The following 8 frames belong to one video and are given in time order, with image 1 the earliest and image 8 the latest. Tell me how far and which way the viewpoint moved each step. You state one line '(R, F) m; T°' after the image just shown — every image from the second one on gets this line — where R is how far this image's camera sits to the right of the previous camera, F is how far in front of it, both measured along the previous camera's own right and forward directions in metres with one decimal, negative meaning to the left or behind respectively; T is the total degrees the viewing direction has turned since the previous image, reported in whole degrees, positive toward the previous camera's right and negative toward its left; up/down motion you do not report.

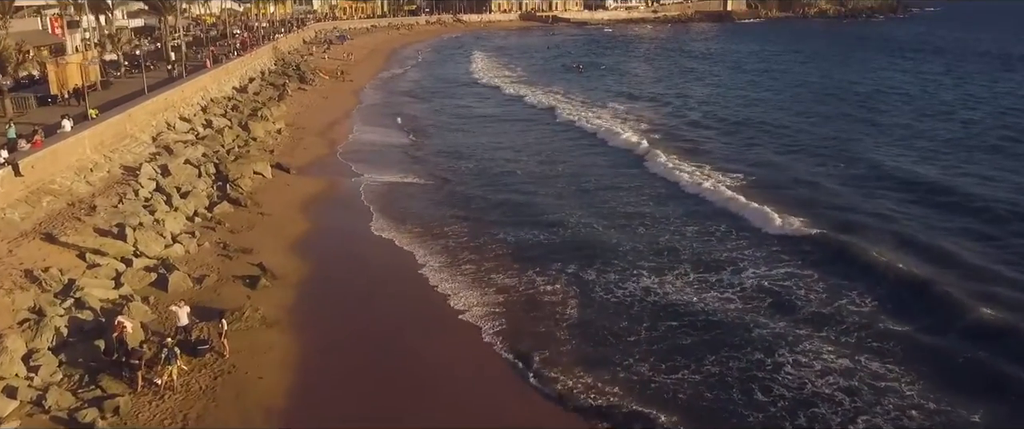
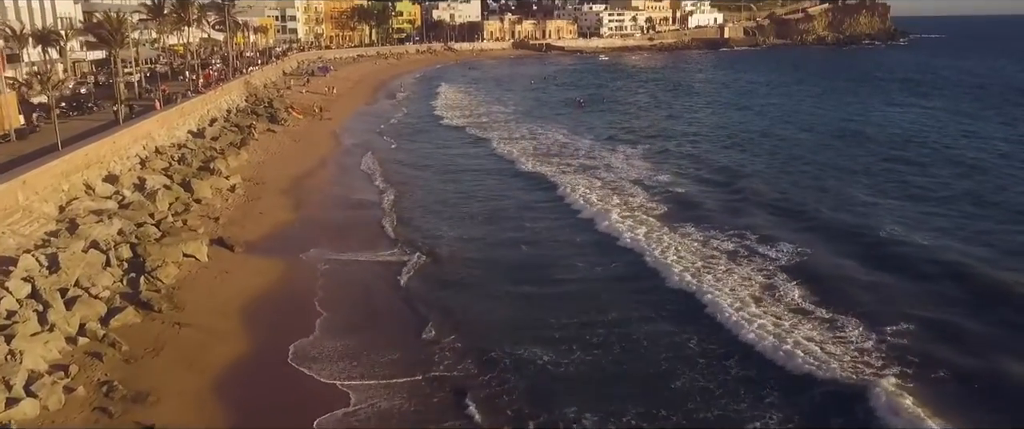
(-0.2, +4.7) m; +1°
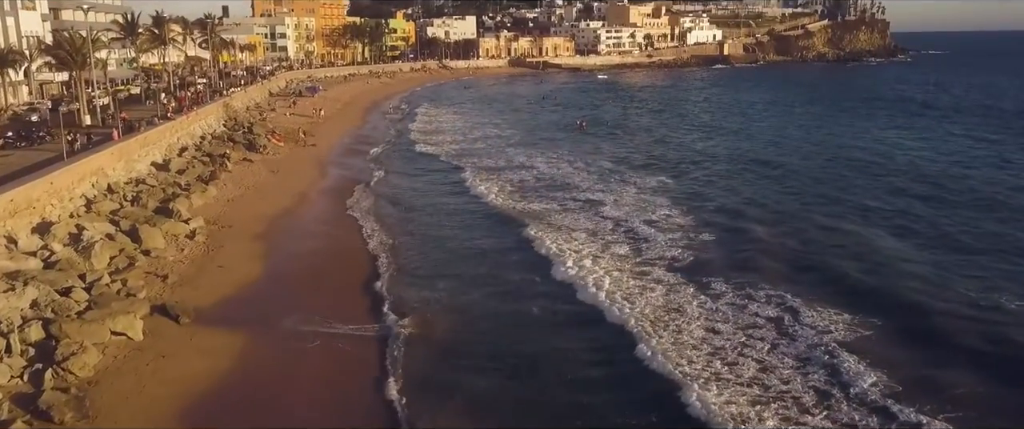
(-0.2, +3.2) m; 0°
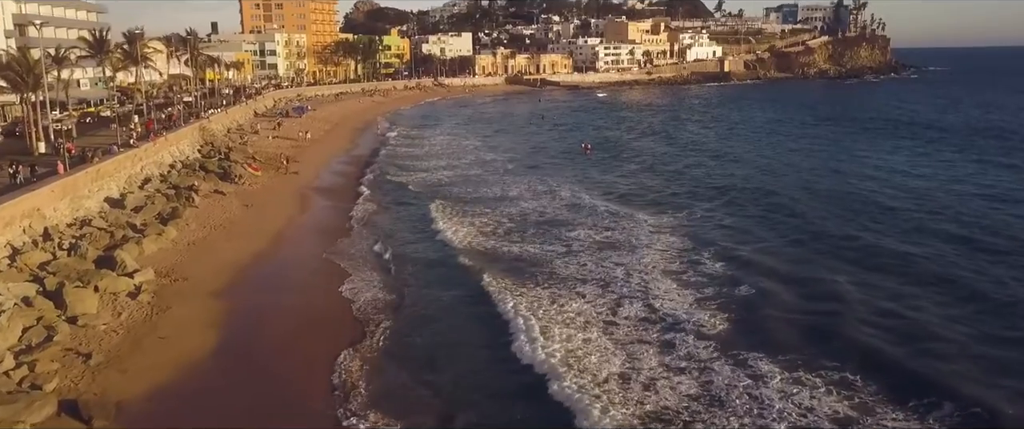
(-0.2, +3.3) m; 0°
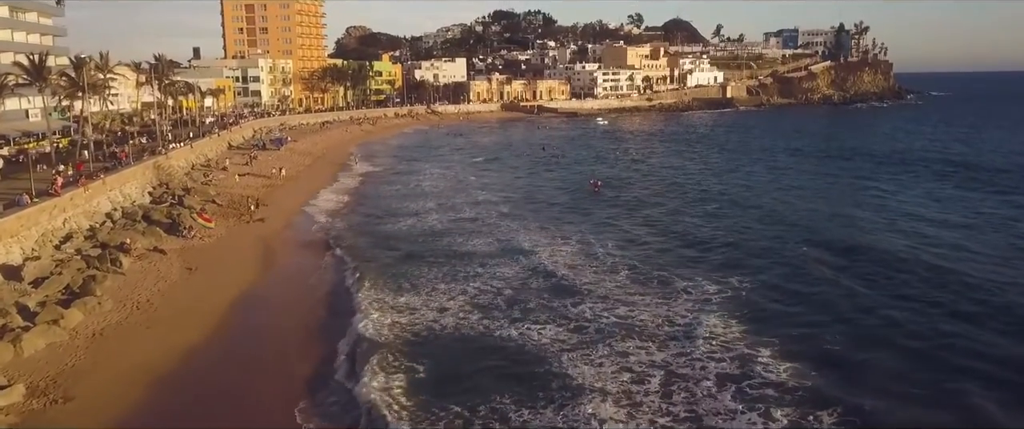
(-0.4, +5.4) m; 0°
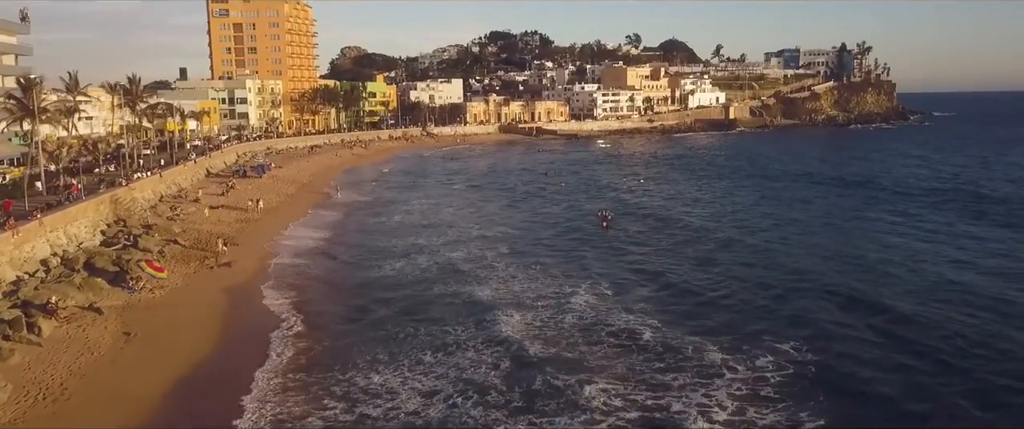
(-0.2, +3.9) m; 0°
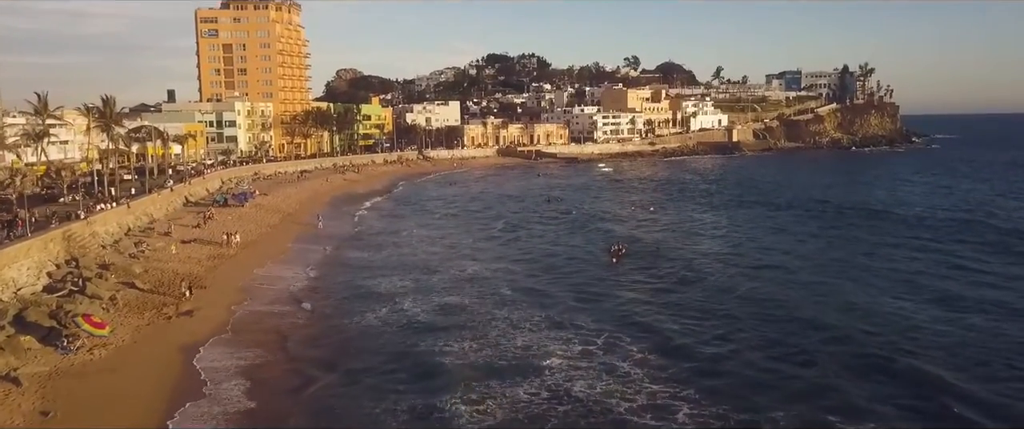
(-0.2, +3.4) m; 0°
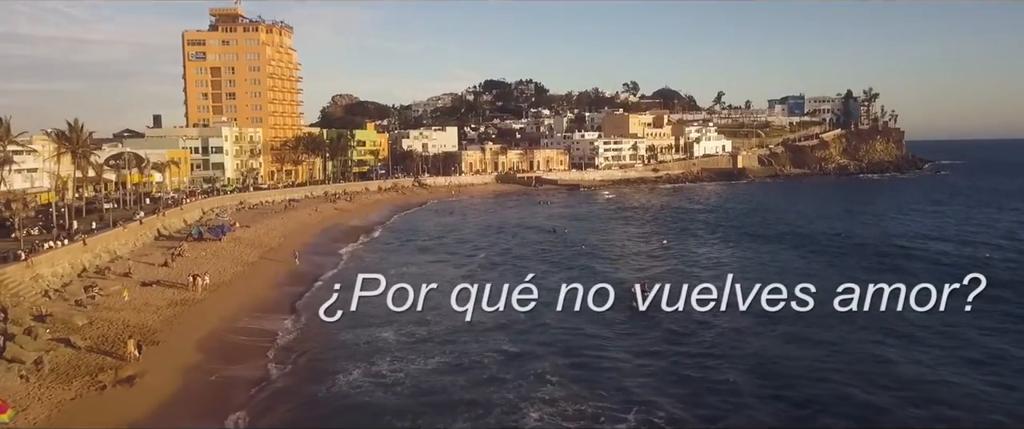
(-0.3, +4.0) m; 0°
